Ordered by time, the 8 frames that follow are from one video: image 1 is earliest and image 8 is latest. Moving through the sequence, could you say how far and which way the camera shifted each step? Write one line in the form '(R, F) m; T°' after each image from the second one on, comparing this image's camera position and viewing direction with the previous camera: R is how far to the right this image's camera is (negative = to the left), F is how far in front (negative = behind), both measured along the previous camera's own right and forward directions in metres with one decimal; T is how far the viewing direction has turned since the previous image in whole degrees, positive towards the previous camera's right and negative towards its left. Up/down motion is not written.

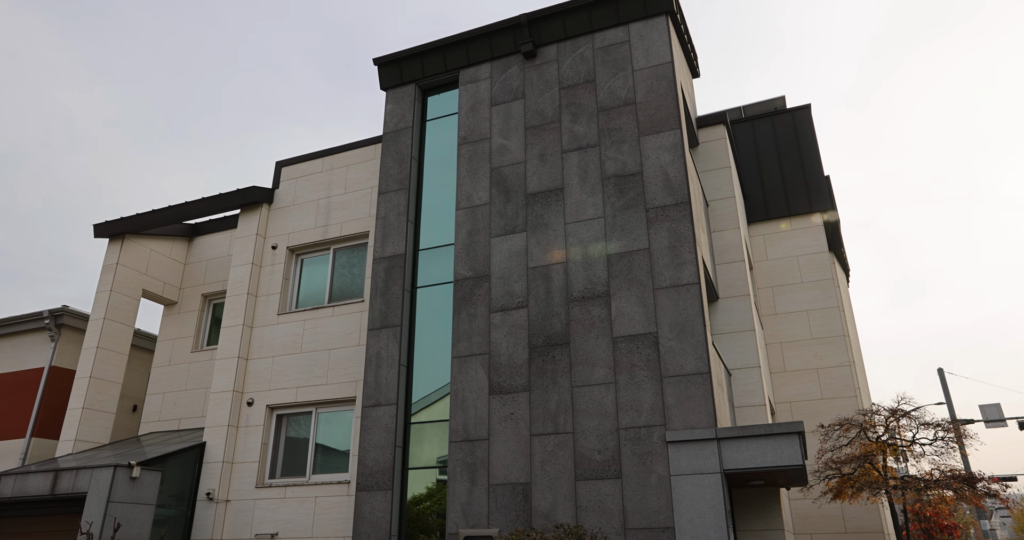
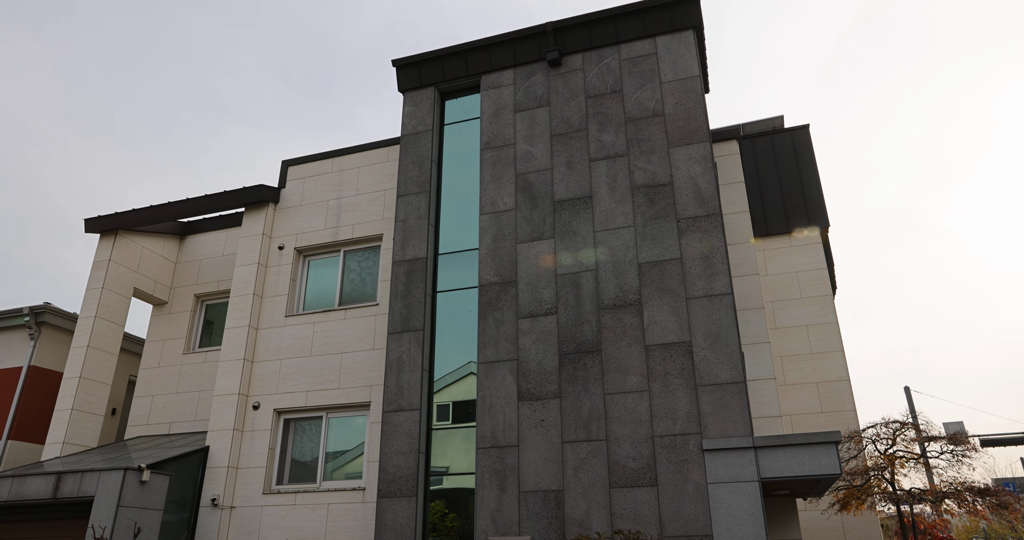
(-1.1, +0.1) m; +3°
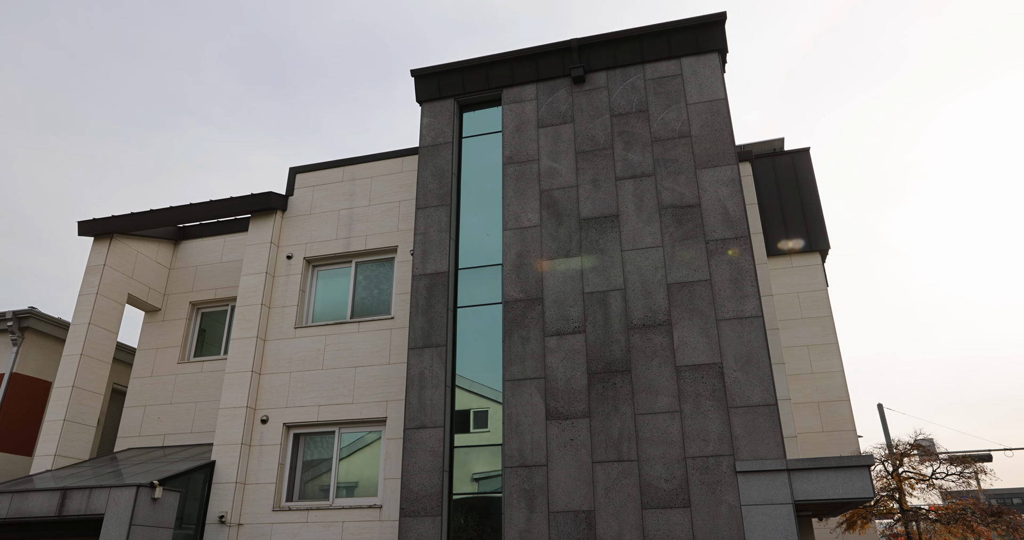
(-1.0, +0.1) m; +3°
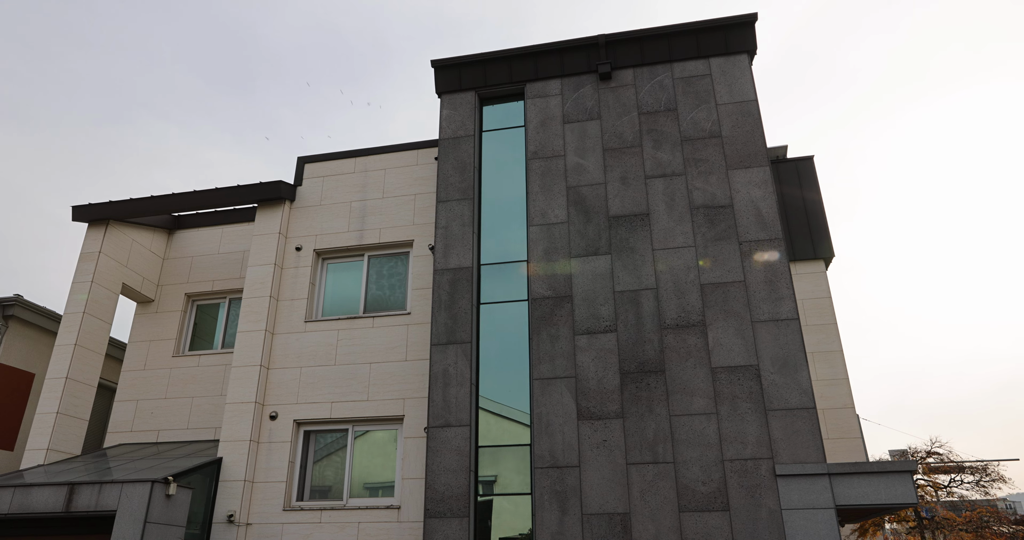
(-1.0, +0.3) m; +3°
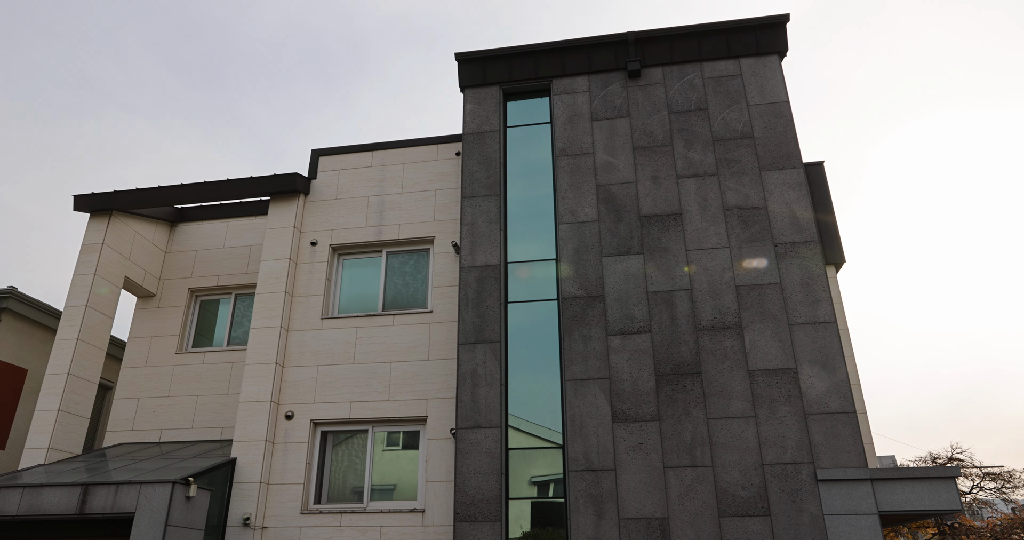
(-0.8, +0.3) m; +2°
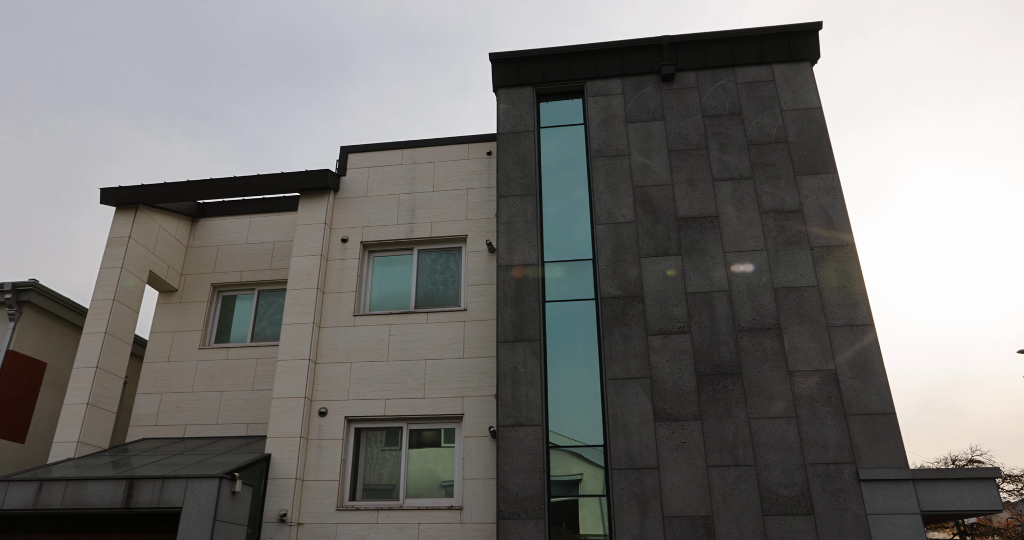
(-0.9, -0.1) m; +1°
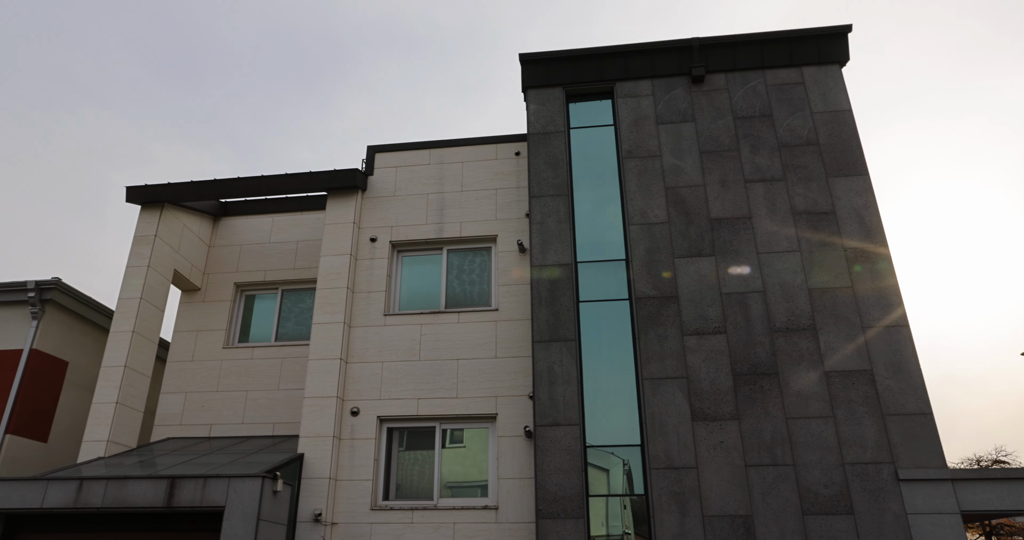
(-0.7, 0.0) m; +1°
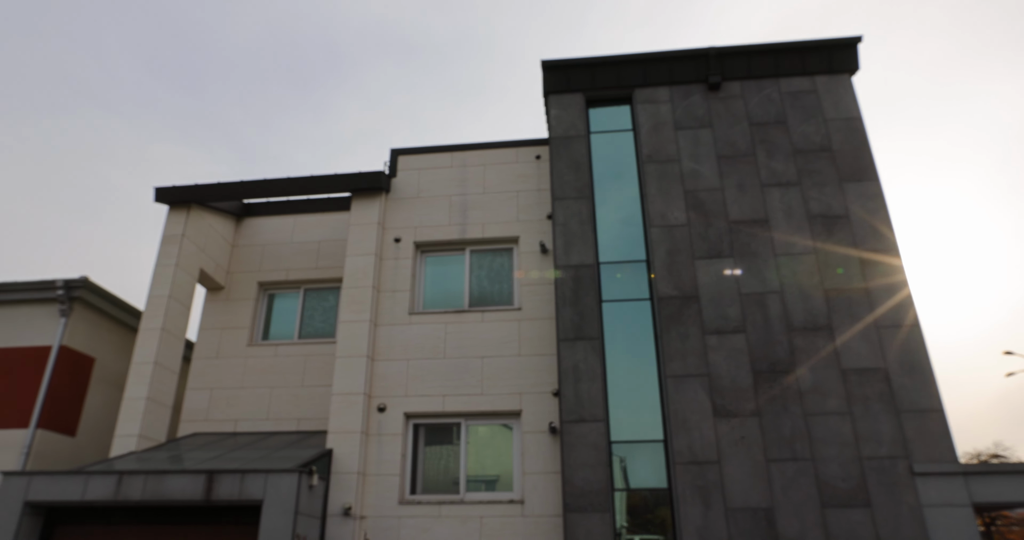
(-0.5, -0.3) m; 0°
